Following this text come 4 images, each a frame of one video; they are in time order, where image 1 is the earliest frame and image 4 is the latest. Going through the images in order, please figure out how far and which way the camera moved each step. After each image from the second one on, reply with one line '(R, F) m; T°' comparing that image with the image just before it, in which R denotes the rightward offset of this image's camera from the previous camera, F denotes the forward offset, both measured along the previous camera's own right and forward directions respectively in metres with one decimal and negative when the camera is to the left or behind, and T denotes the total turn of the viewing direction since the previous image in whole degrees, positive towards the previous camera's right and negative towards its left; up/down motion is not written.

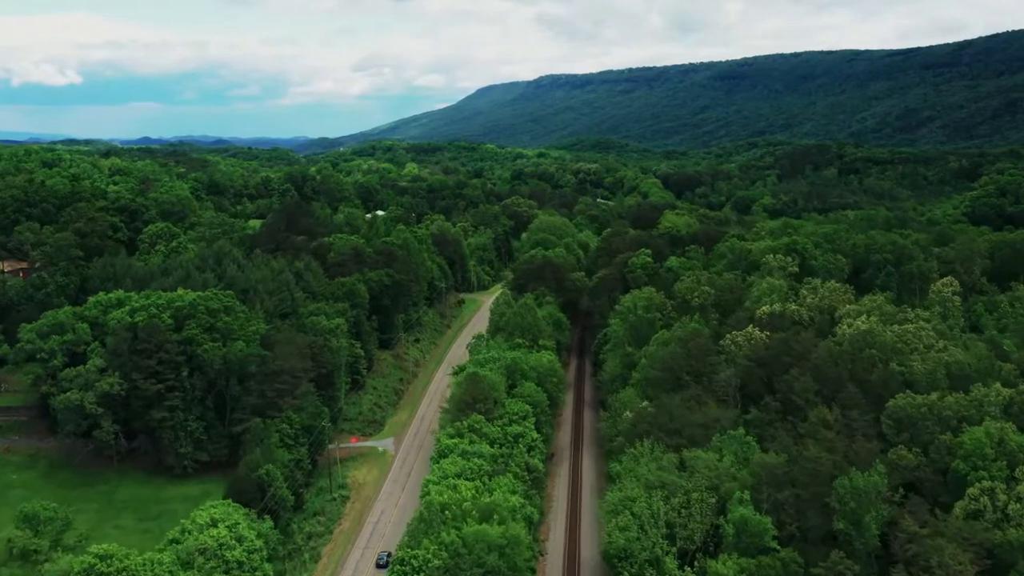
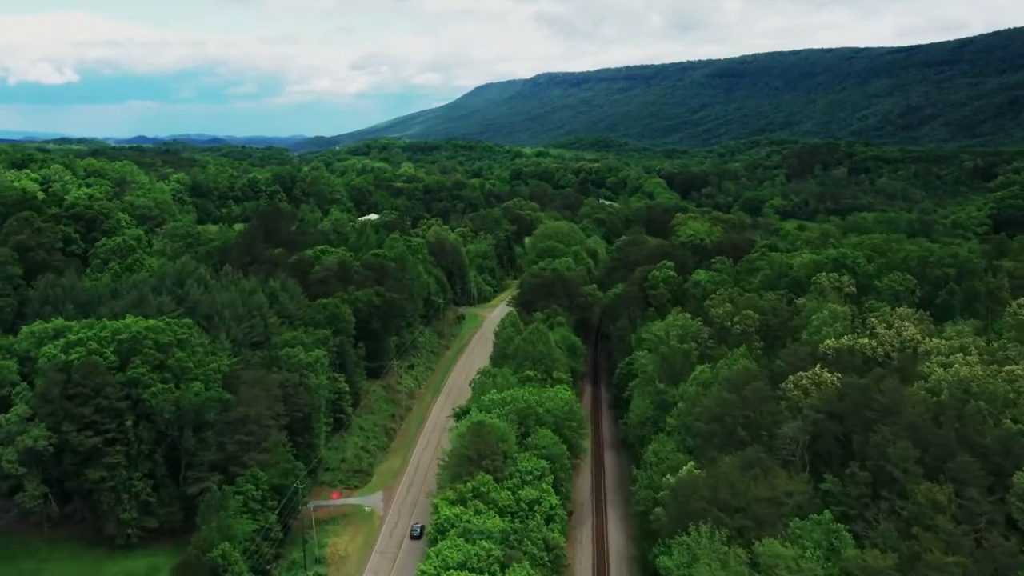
(-0.6, +10.1) m; 0°
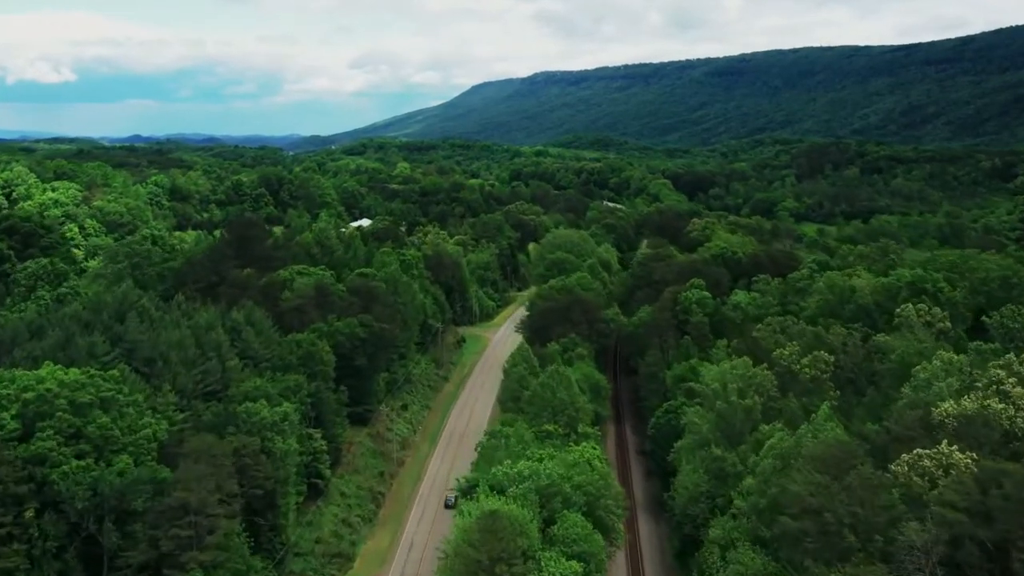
(-0.7, +11.4) m; 0°
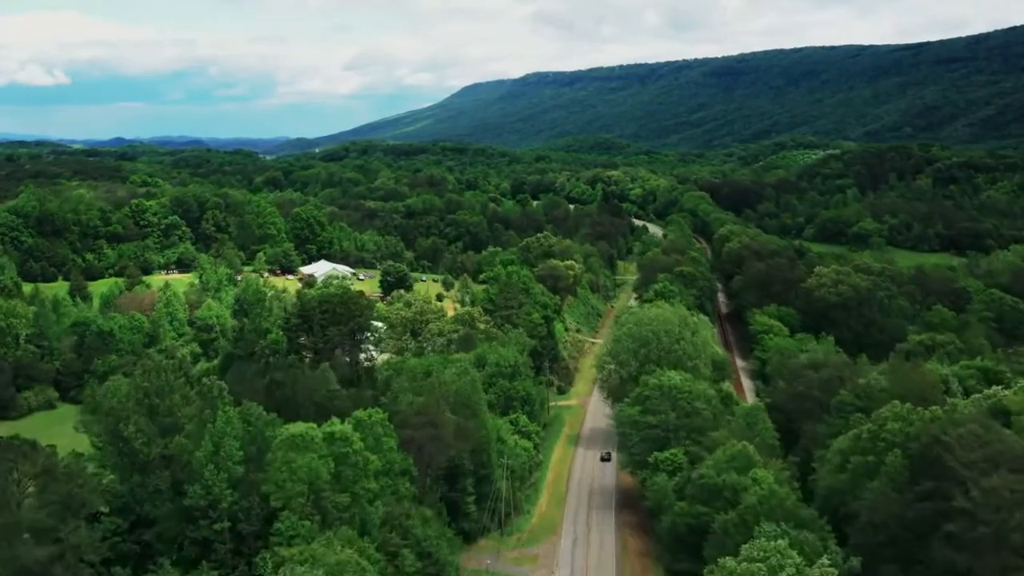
(-3.1, +49.8) m; 0°
